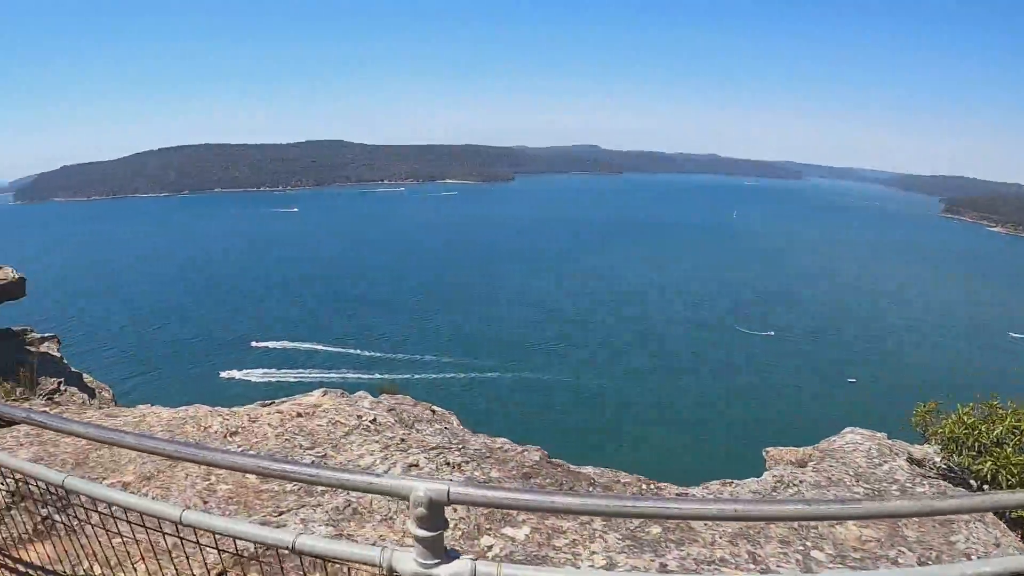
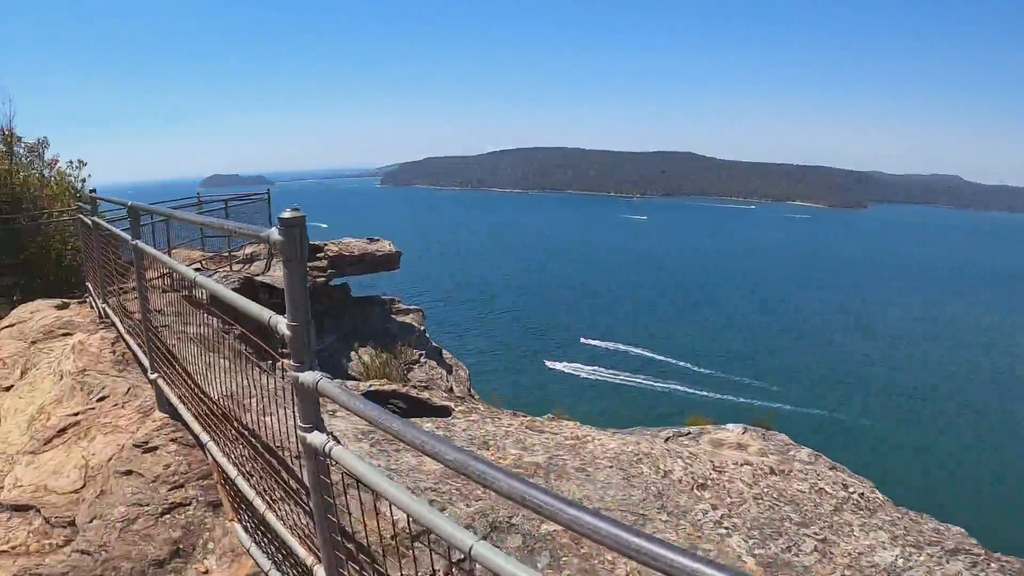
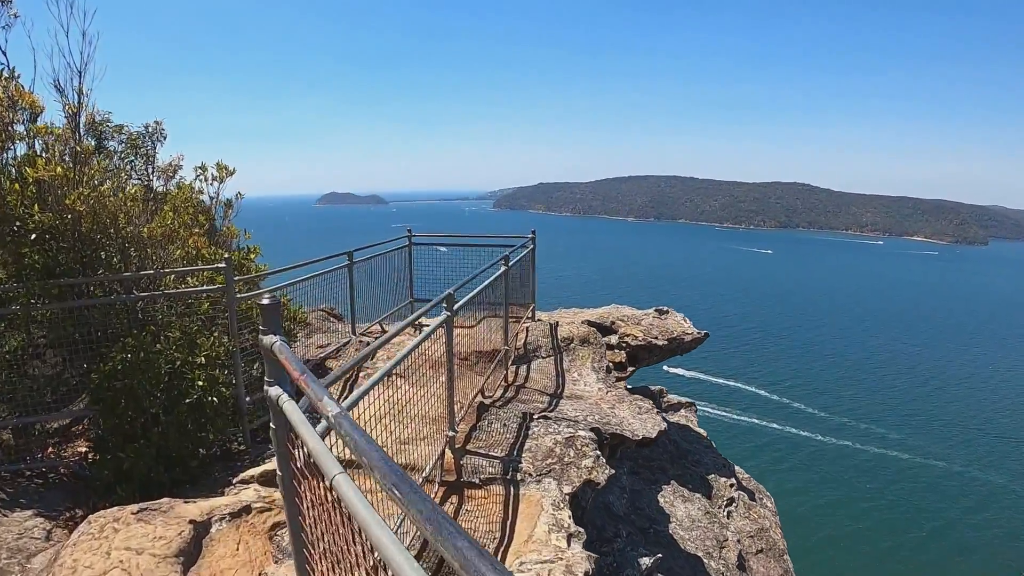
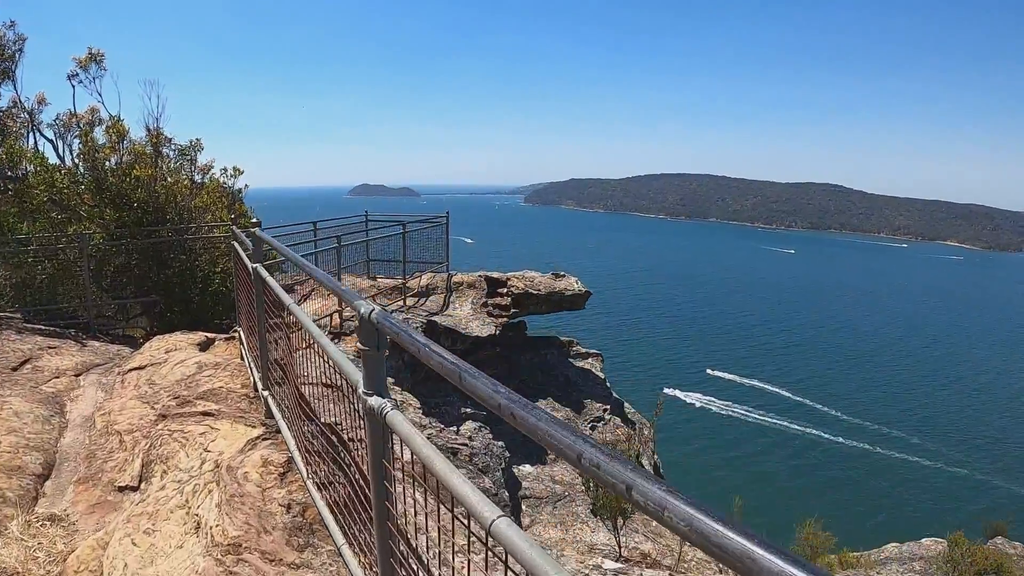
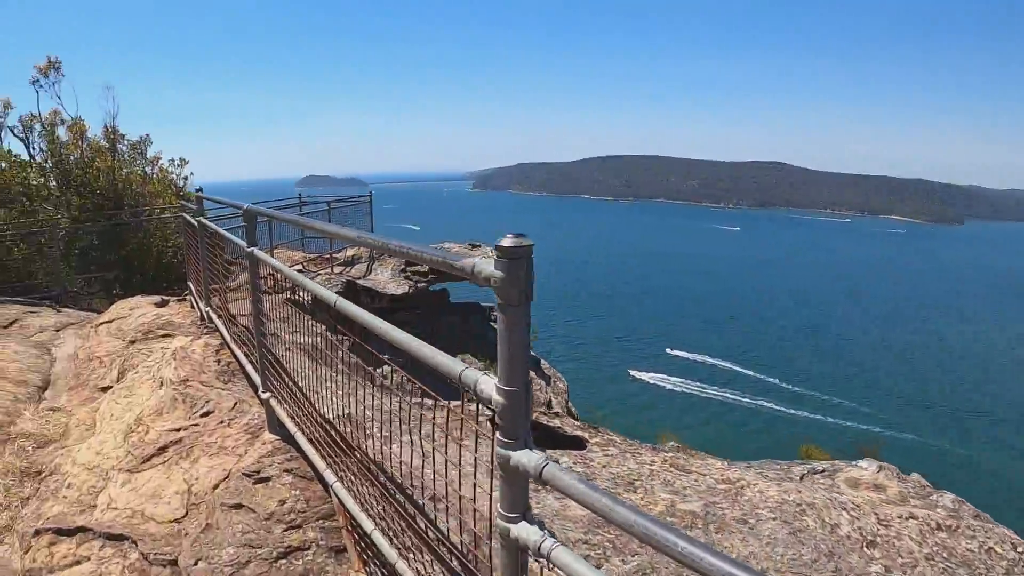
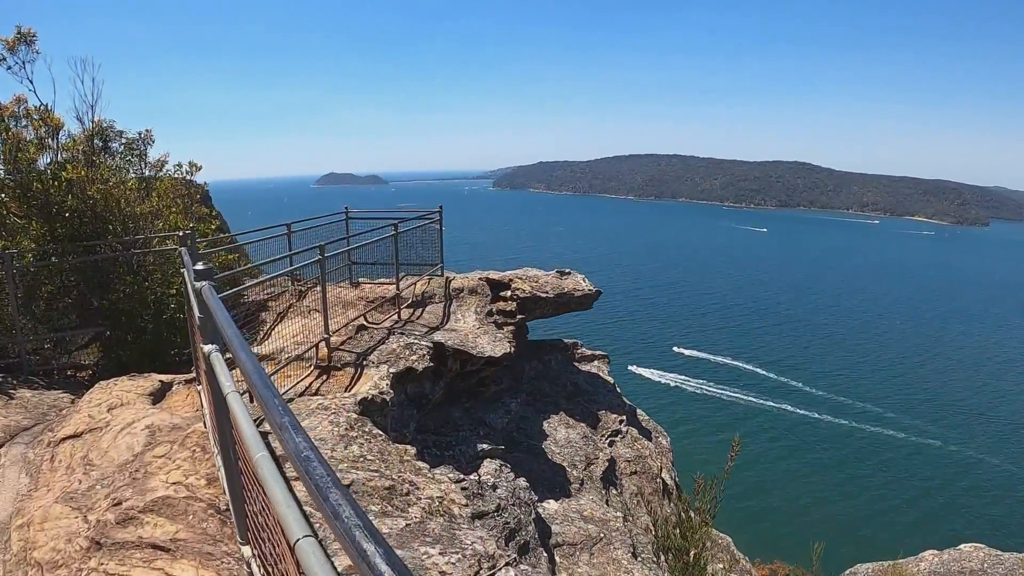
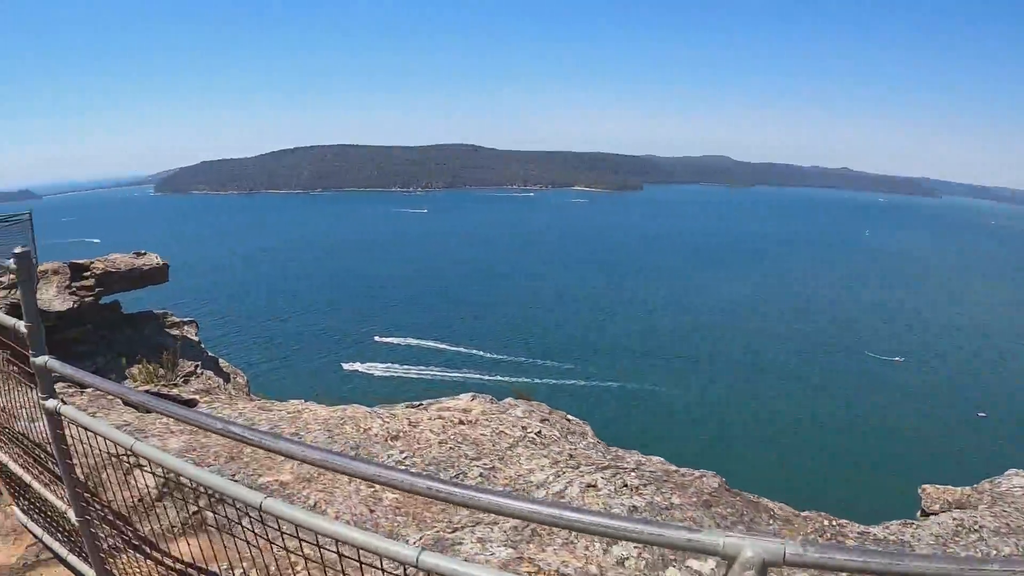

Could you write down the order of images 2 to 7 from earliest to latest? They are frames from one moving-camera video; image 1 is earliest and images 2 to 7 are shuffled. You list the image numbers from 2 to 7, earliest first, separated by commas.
7, 2, 5, 4, 6, 3
